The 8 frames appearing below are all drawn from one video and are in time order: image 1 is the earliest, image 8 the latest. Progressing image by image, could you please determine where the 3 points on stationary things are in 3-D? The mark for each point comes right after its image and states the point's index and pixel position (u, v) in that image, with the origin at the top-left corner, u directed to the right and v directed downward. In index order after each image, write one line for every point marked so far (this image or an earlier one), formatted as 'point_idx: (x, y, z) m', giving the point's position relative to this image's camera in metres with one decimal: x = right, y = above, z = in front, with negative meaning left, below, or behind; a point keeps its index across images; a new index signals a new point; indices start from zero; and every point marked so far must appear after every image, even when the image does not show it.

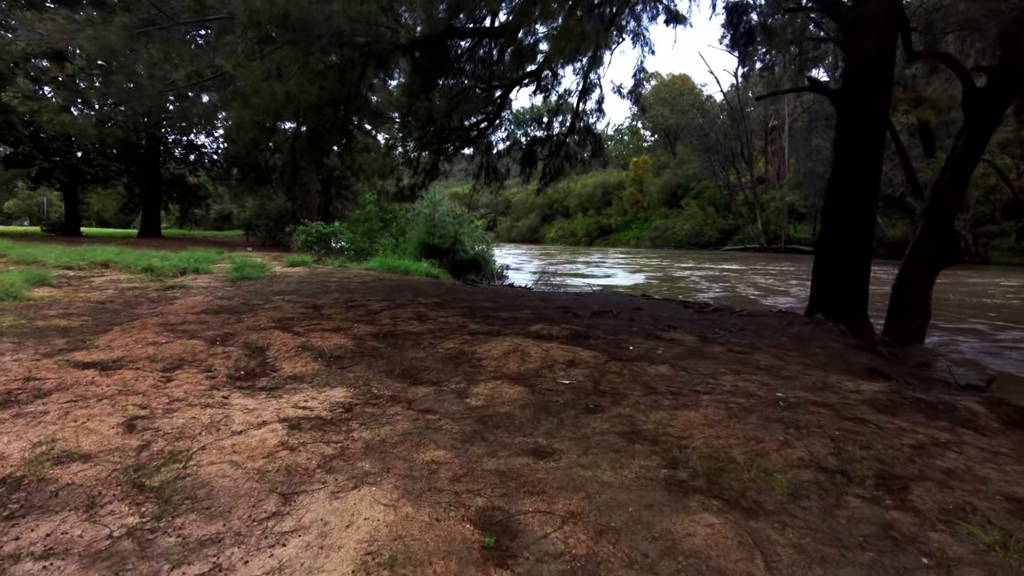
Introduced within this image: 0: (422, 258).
0: (-2.0, +0.7, +14.5) m
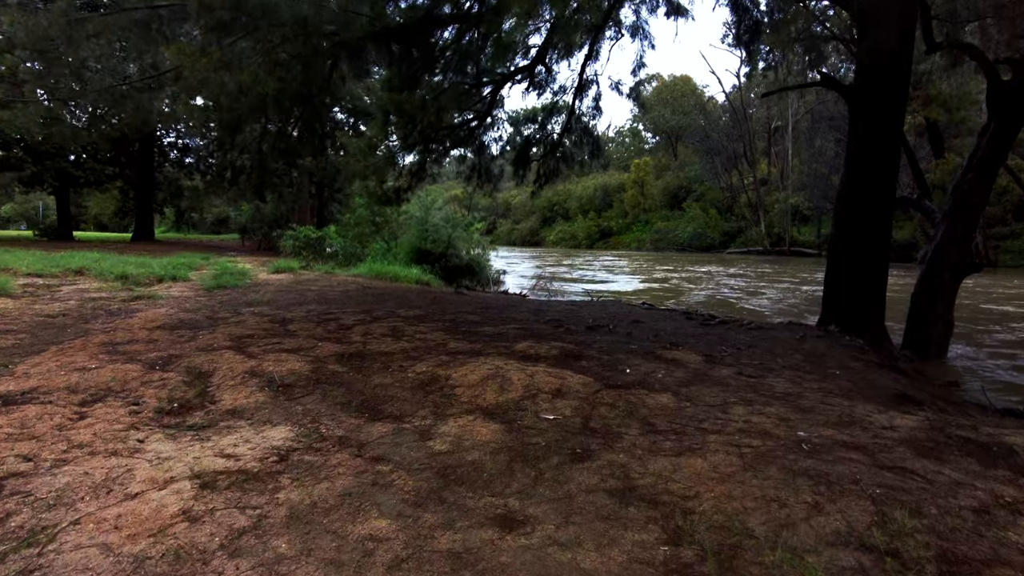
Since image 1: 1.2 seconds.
0: (-2.1, +0.5, +14.0) m
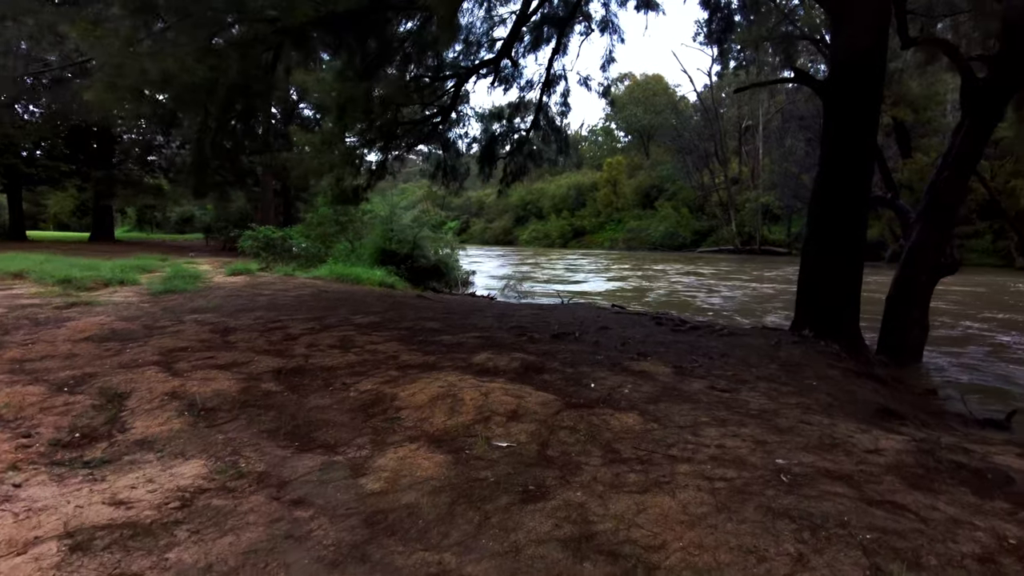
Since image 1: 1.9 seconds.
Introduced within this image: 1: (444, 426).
0: (-2.8, +0.5, +13.5) m
1: (-0.3, -0.7, +3.1) m
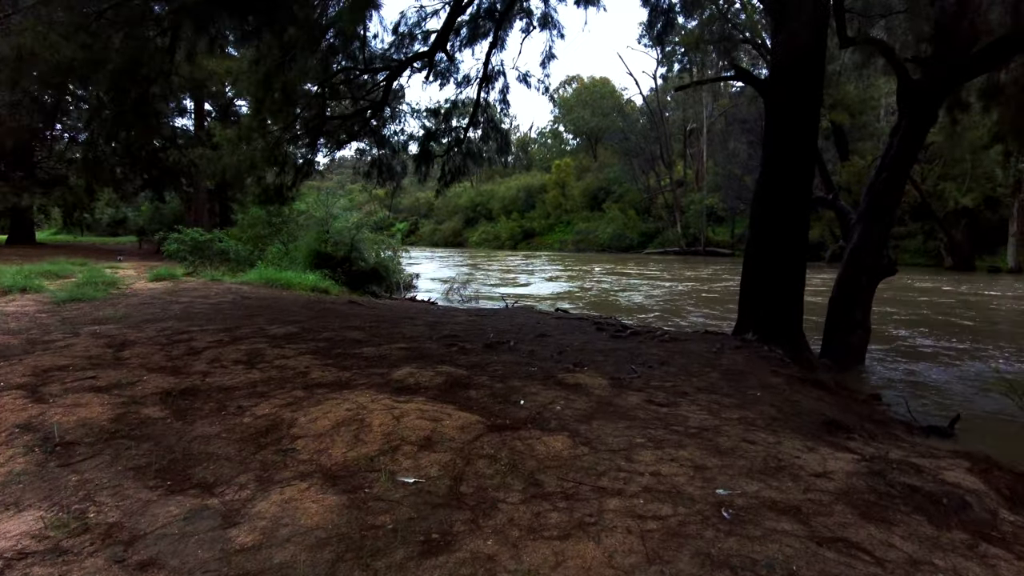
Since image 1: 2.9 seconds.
0: (-3.9, +0.4, +12.9) m
1: (-0.7, -0.7, +2.7) m
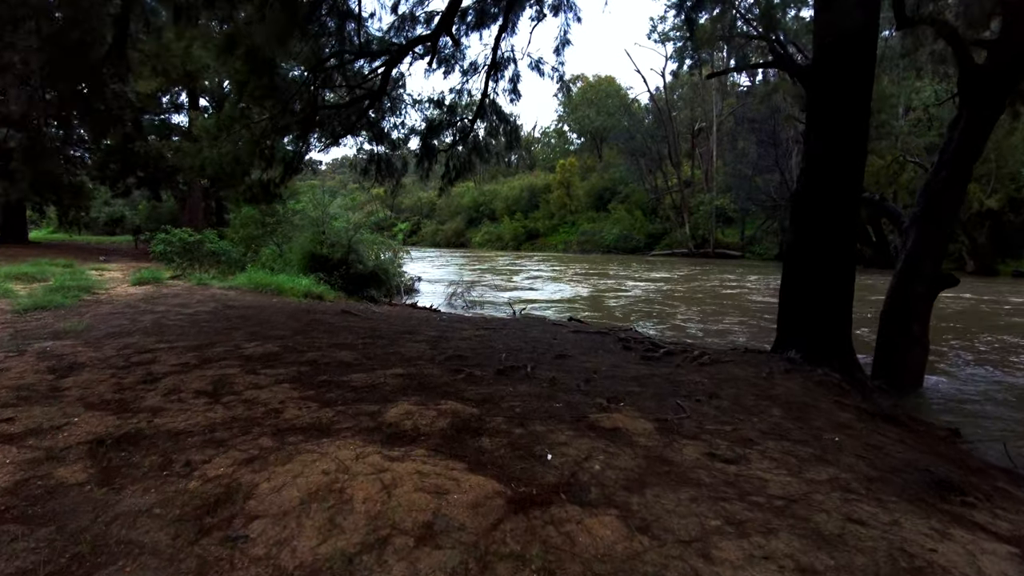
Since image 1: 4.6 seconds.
0: (-3.8, +0.3, +12.1) m
1: (-0.6, -0.8, +1.9) m
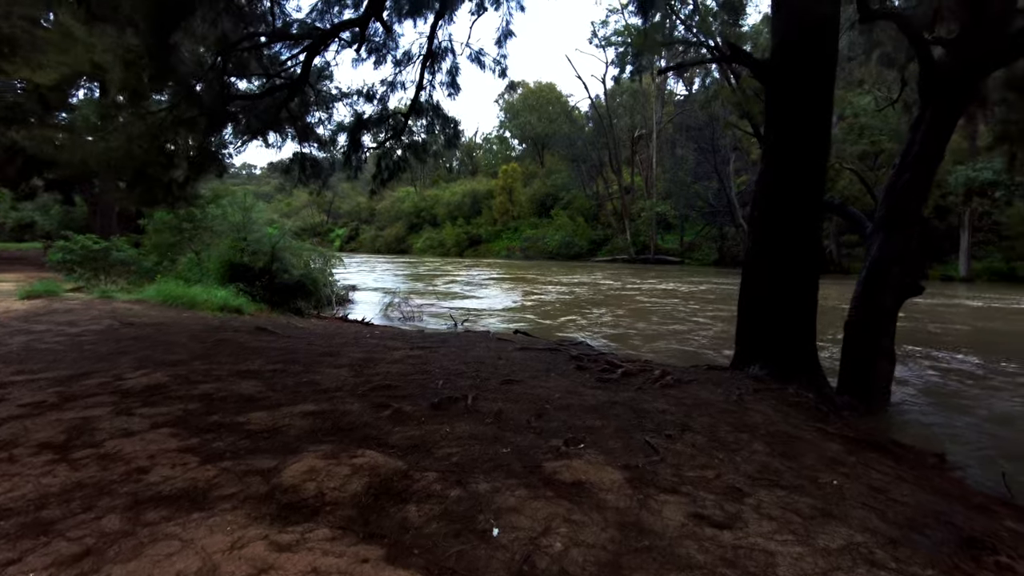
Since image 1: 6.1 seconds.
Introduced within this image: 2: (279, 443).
0: (-4.8, +0.1, +11.1) m
1: (-0.7, -0.9, +1.2) m
2: (-1.0, -0.7, +2.9) m
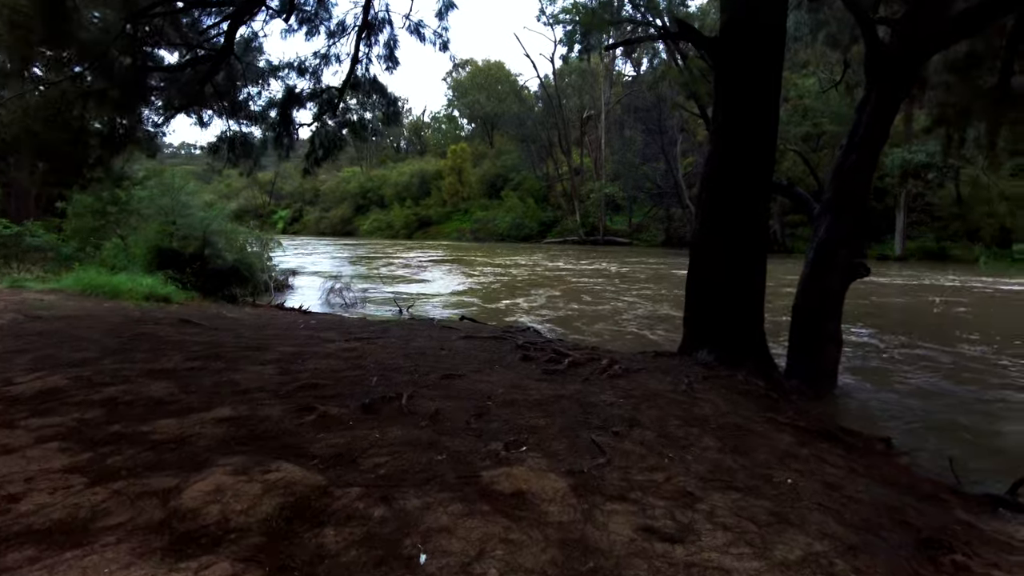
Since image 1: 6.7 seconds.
0: (-5.6, +0.3, +10.5) m
1: (-0.9, -0.9, +0.9) m
2: (-1.3, -0.6, +2.6) m
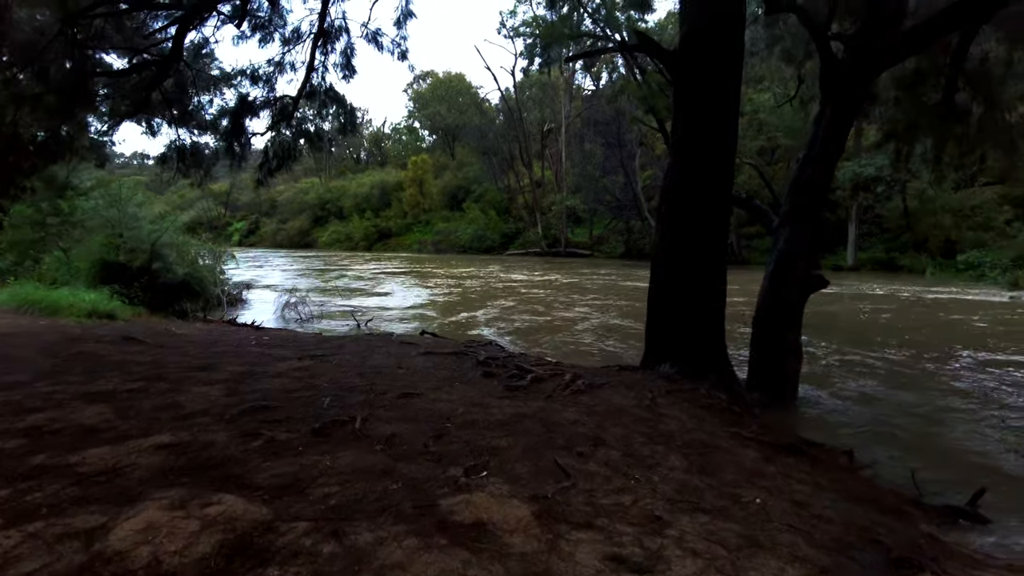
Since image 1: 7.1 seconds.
0: (-6.2, +0.1, +10.0) m
1: (-0.9, -0.9, +0.8) m
2: (-1.4, -0.7, +2.4) m
